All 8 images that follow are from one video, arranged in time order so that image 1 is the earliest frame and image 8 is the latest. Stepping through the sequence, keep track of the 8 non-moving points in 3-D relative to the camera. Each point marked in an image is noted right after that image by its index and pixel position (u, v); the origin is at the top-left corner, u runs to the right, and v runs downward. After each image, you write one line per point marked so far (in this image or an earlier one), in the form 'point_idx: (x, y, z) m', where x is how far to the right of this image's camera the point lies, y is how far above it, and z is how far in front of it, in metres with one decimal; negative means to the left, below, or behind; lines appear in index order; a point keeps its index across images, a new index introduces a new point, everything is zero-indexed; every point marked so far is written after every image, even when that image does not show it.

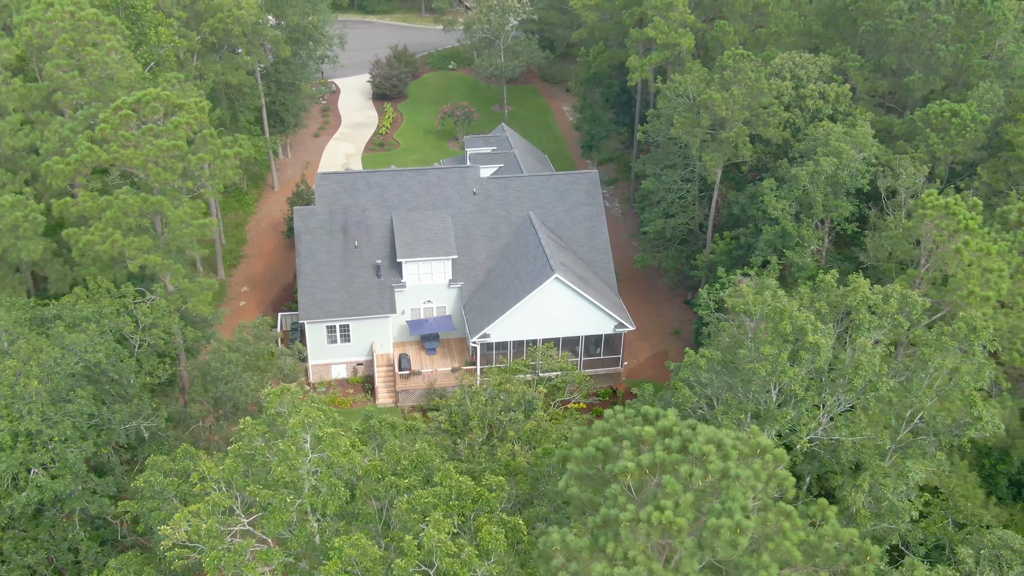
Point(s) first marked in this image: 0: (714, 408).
0: (+3.4, -2.0, +17.3) m
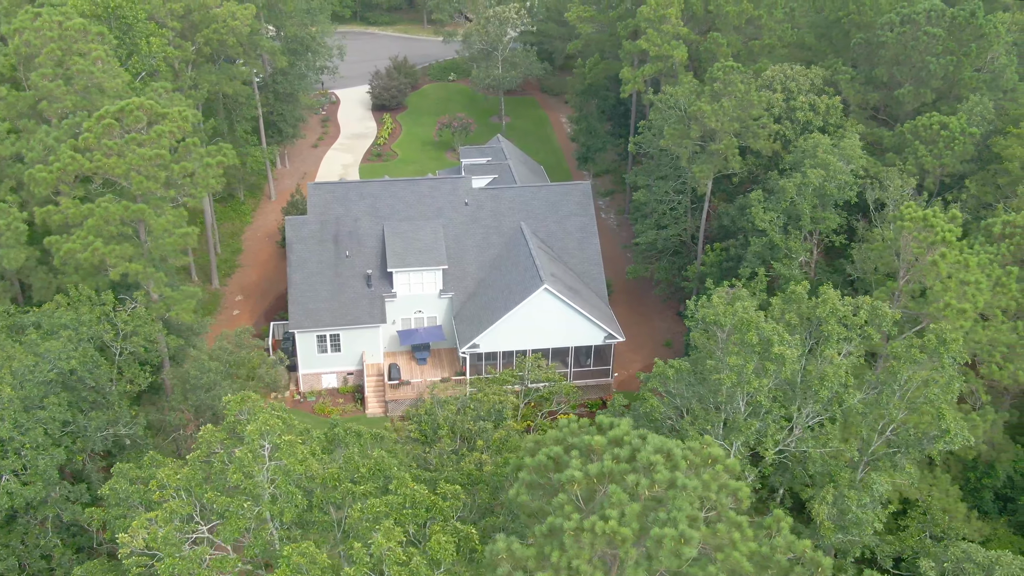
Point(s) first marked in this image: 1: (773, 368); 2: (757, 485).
0: (+2.8, -2.2, +17.2) m
1: (+4.1, -1.3, +16.1) m
2: (+3.9, -3.2, +16.7) m
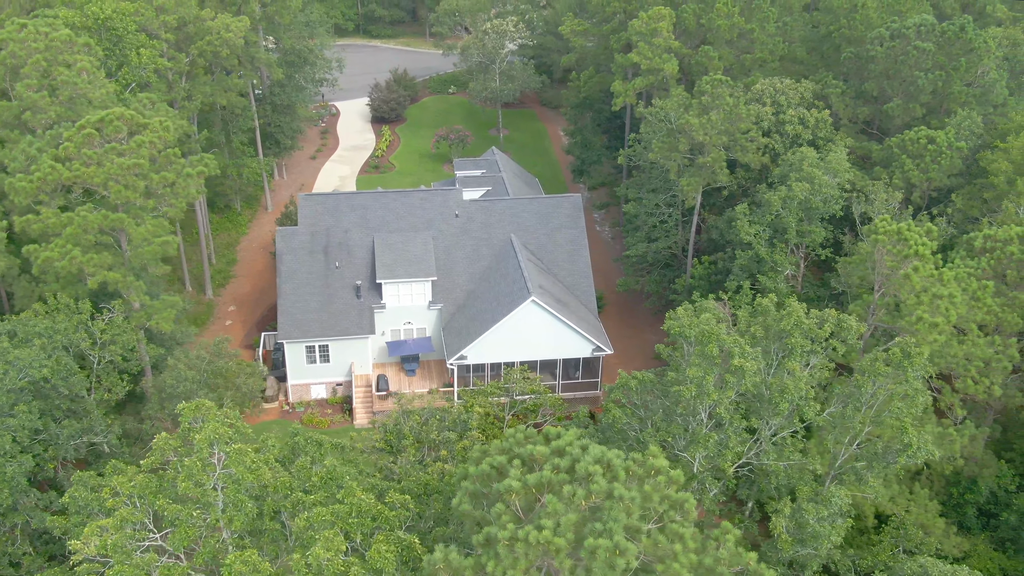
0: (+2.2, -2.4, +17.2) m
1: (+3.5, -1.5, +16.1) m
2: (+3.3, -3.4, +16.6) m
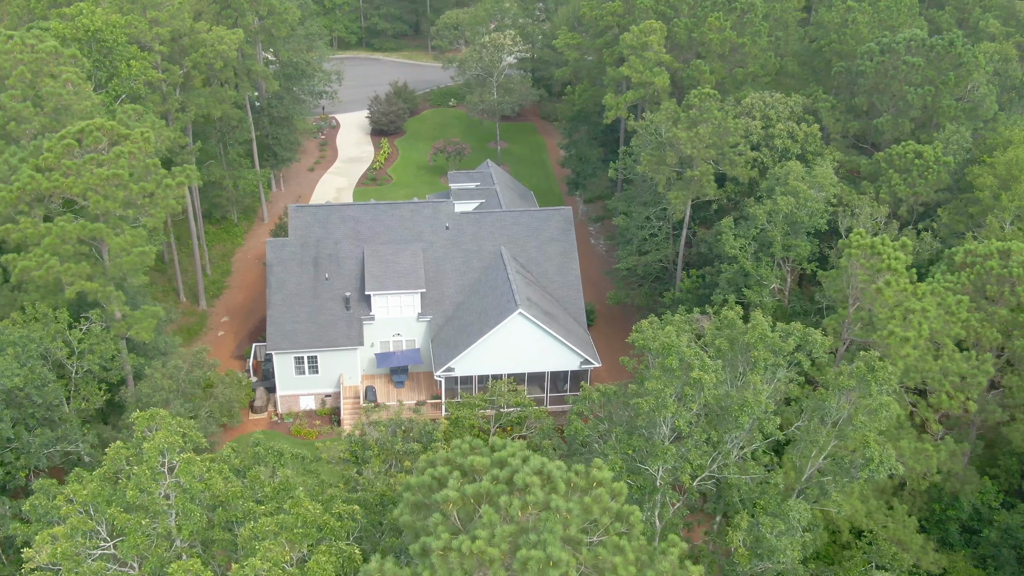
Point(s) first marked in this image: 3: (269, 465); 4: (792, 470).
0: (+1.6, -2.6, +17.2) m
1: (+2.8, -1.7, +16.0) m
2: (+2.7, -3.6, +16.6) m
3: (-3.7, -2.7, +15.4) m
4: (+5.0, -3.2, +18.0) m
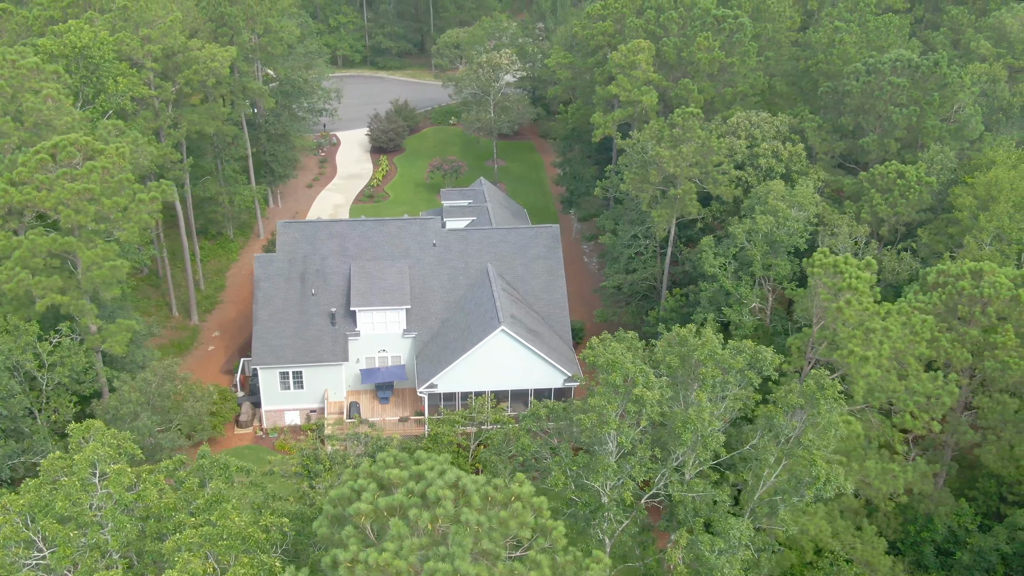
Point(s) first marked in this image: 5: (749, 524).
0: (+0.8, -2.9, +17.2) m
1: (+2.0, -1.9, +16.0) m
2: (+1.8, -3.9, +16.5) m
3: (-4.6, -2.9, +15.5) m
4: (+4.1, -3.6, +17.9) m
5: (+4.1, -4.1, +17.4) m
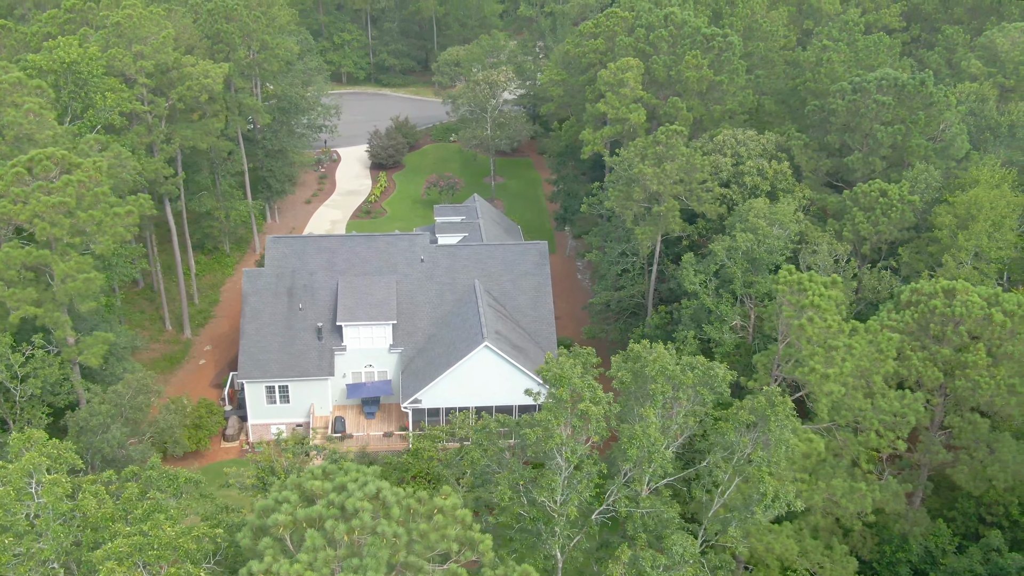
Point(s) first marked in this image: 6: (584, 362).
0: (-0.1, -3.1, +17.2) m
1: (+1.2, -2.2, +16.0) m
2: (+1.0, -4.2, +16.5) m
3: (-5.4, -3.1, +15.6) m
4: (+3.3, -3.8, +17.8) m
5: (+3.3, -4.4, +17.4) m
6: (+1.4, -1.3, +17.9) m
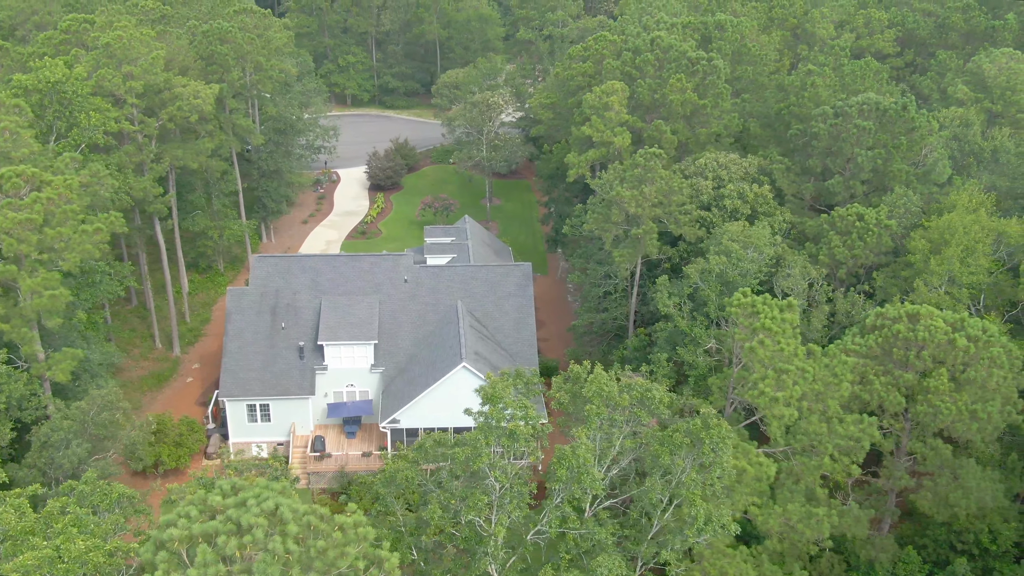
0: (-1.1, -3.5, +17.2) m
1: (+0.1, -2.5, +16.0) m
2: (-0.1, -4.5, +16.5) m
3: (-6.5, -3.4, +15.7) m
4: (+2.3, -4.2, +17.8) m
5: (+2.2, -4.7, +17.3) m
6: (+0.4, -1.7, +17.9) m
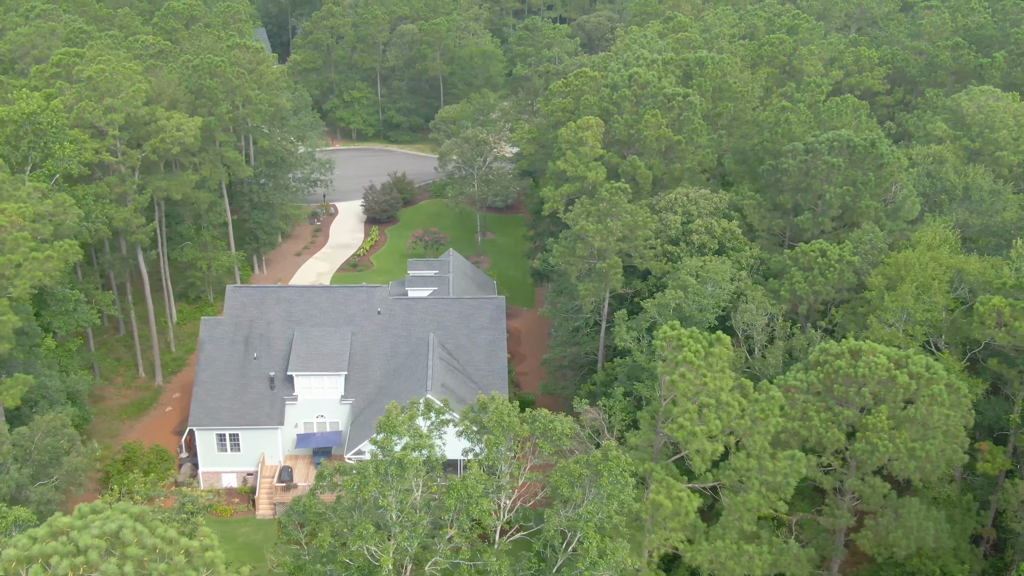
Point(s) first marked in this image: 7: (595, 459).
0: (-2.8, -4.0, +17.2) m
1: (-1.6, -3.0, +16.0) m
2: (-1.8, -5.0, +16.4) m
3: (-8.2, -3.7, +15.8) m
4: (+0.6, -4.8, +17.6) m
5: (+0.6, -5.3, +17.1) m
6: (-1.3, -2.2, +17.9) m
7: (+1.5, -2.8, +16.7) m
